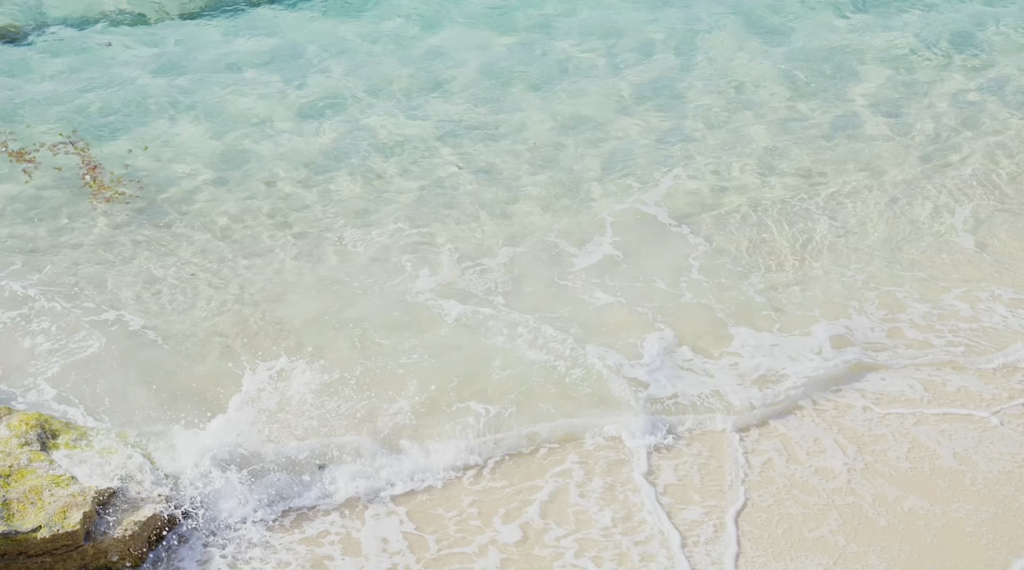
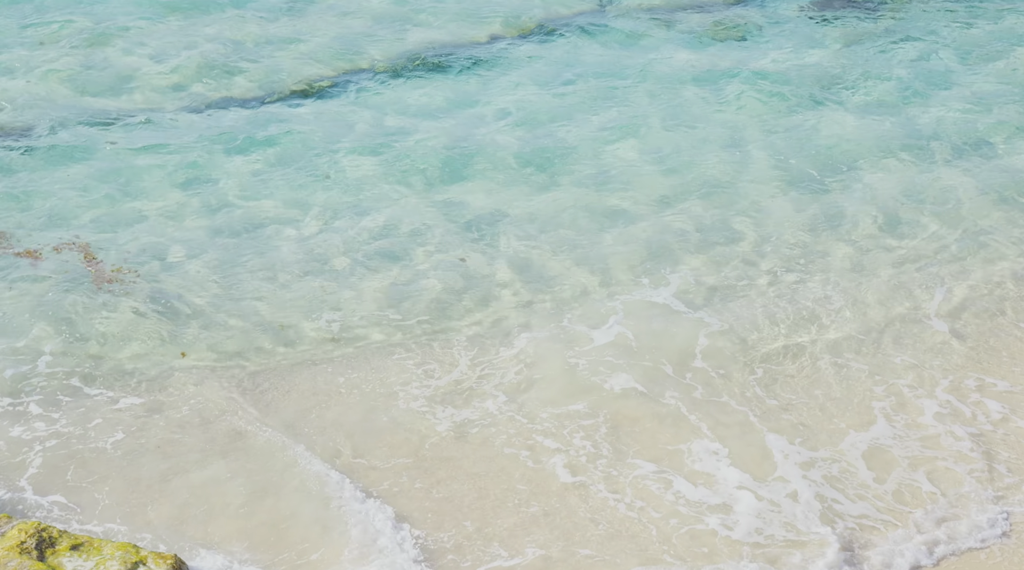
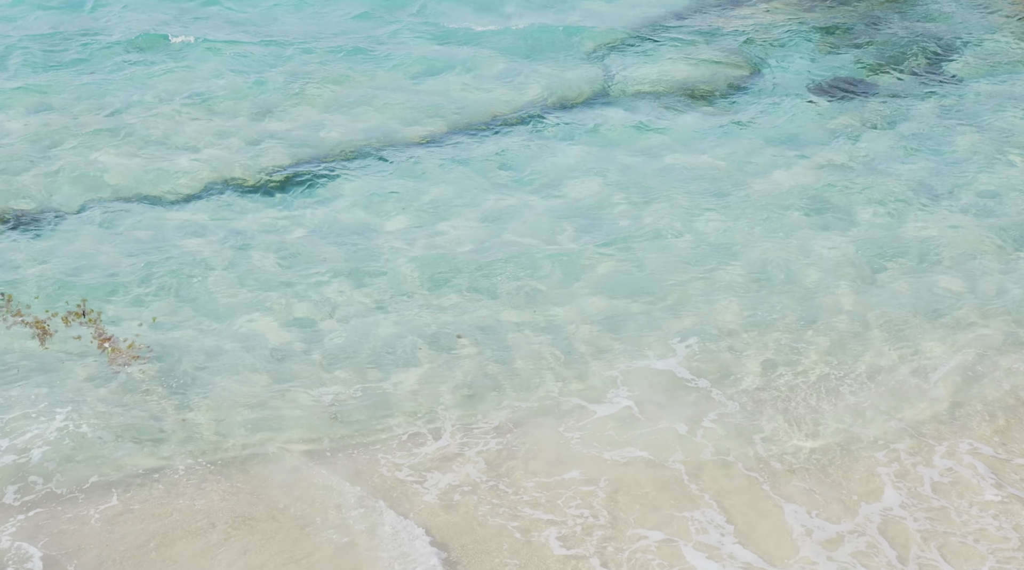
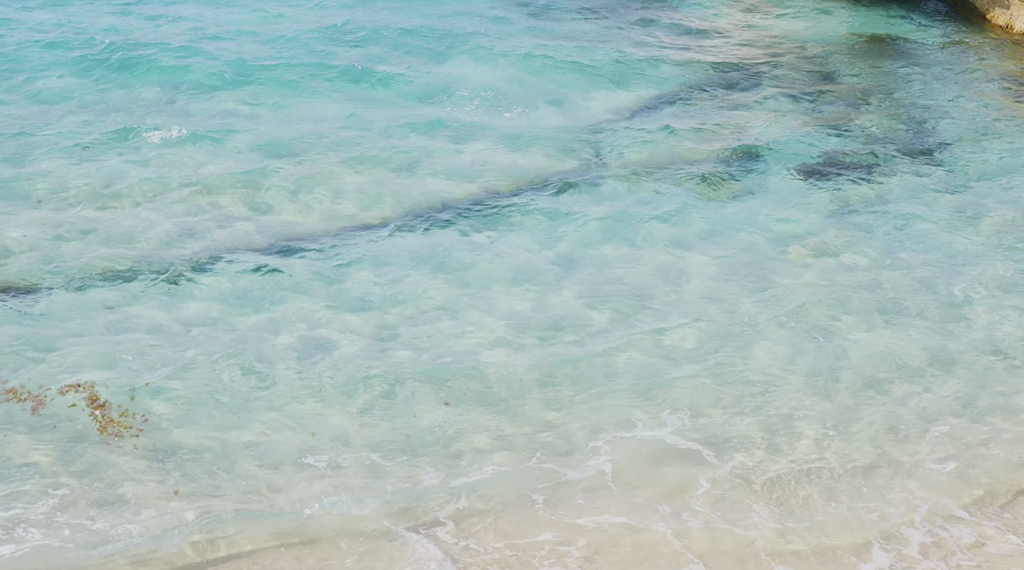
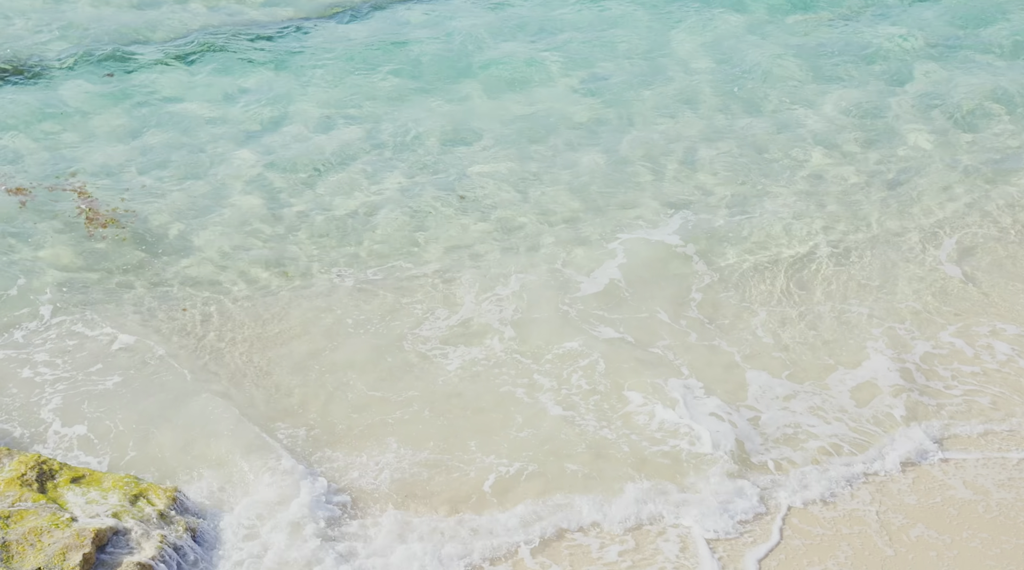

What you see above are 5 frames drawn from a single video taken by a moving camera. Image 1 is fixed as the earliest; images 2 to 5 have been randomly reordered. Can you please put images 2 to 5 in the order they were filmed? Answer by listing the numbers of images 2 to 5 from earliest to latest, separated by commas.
5, 2, 3, 4
